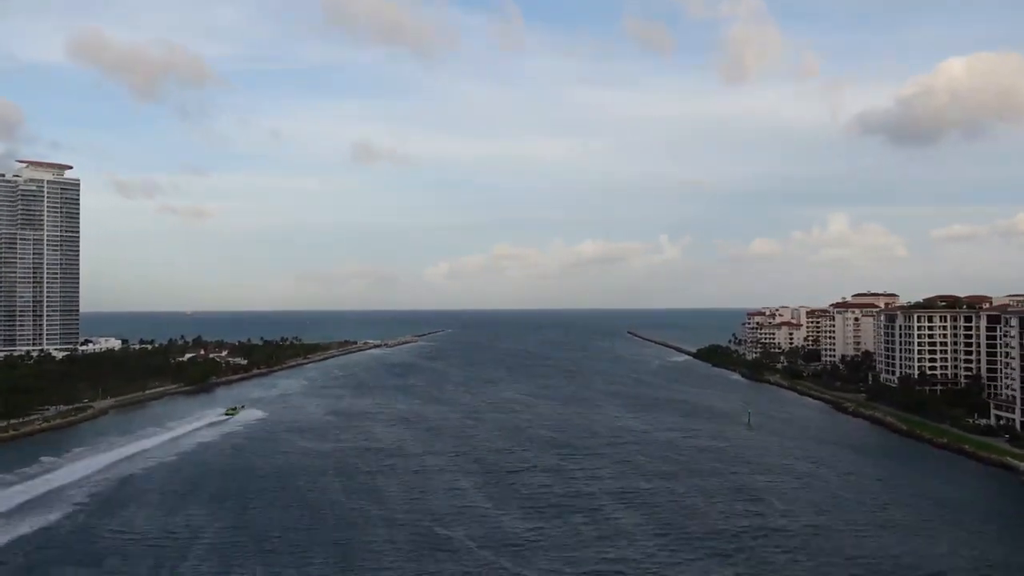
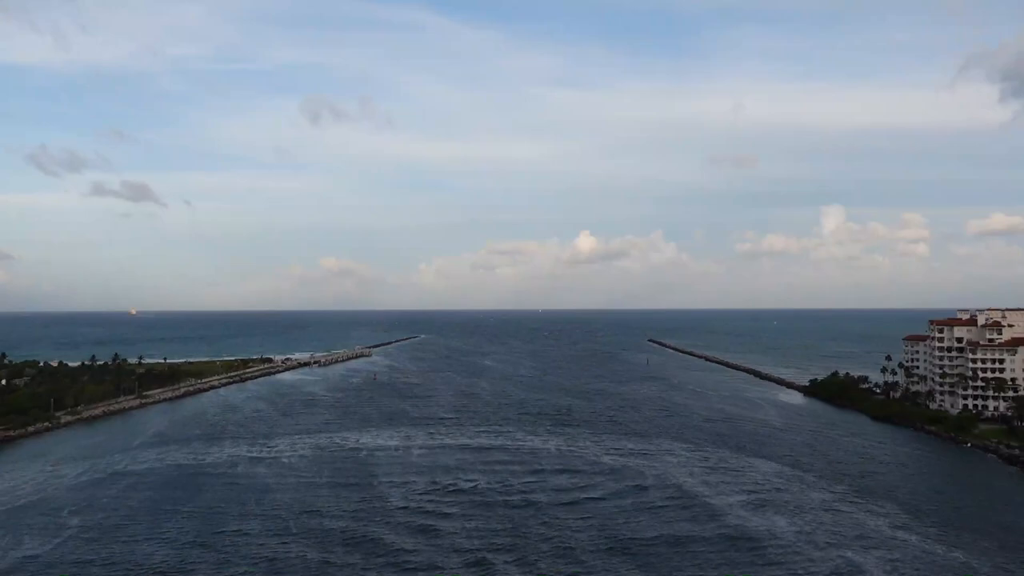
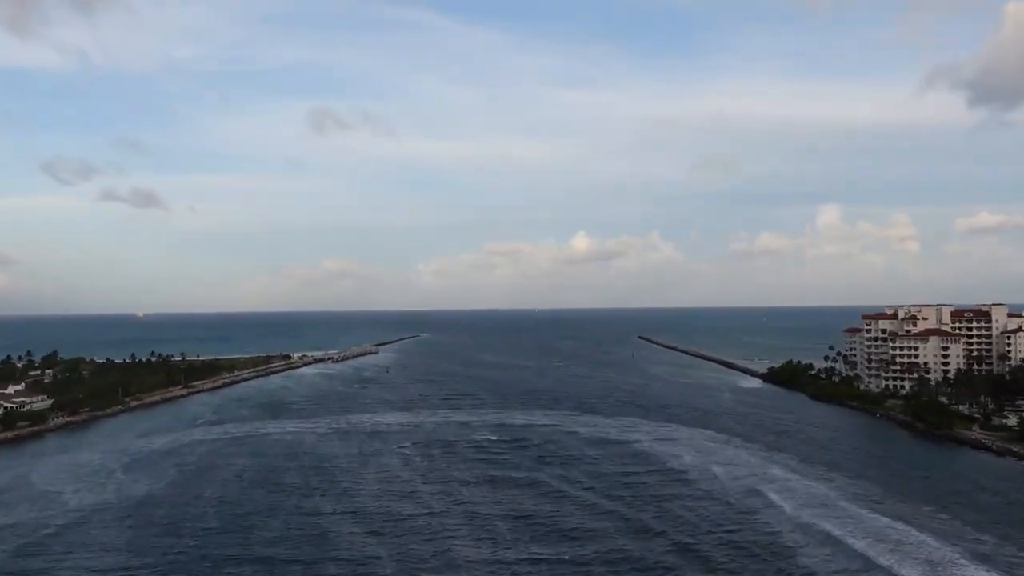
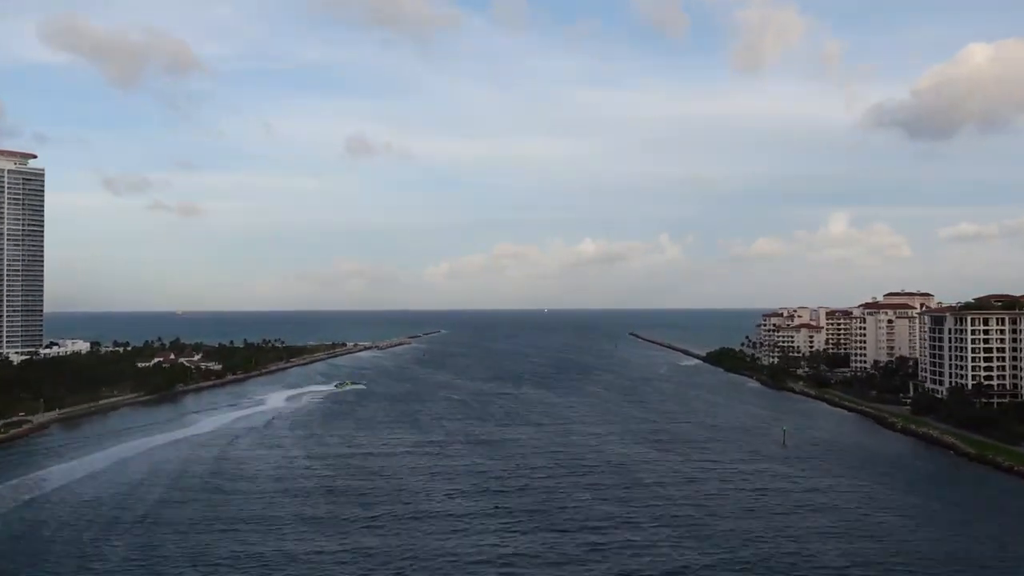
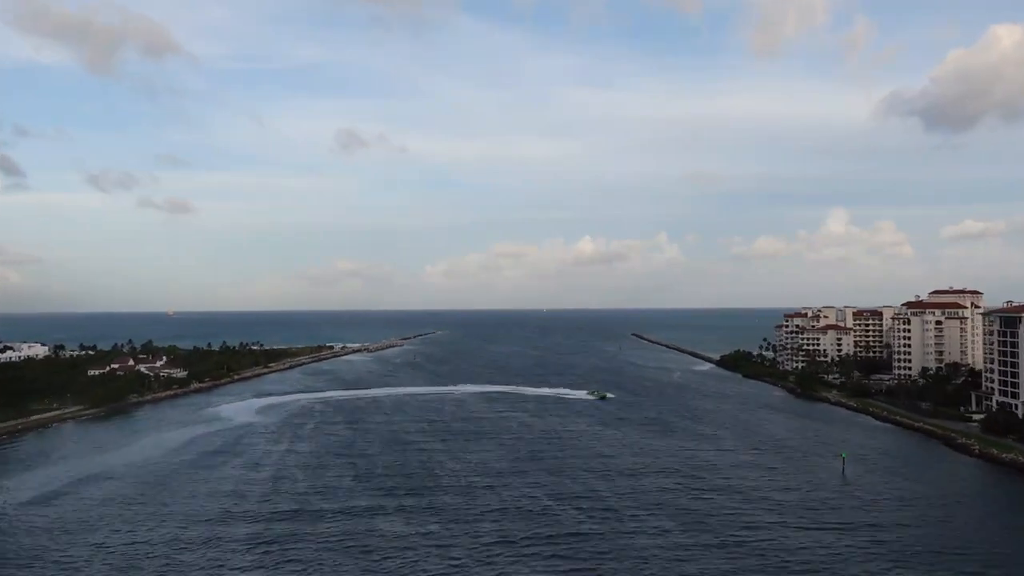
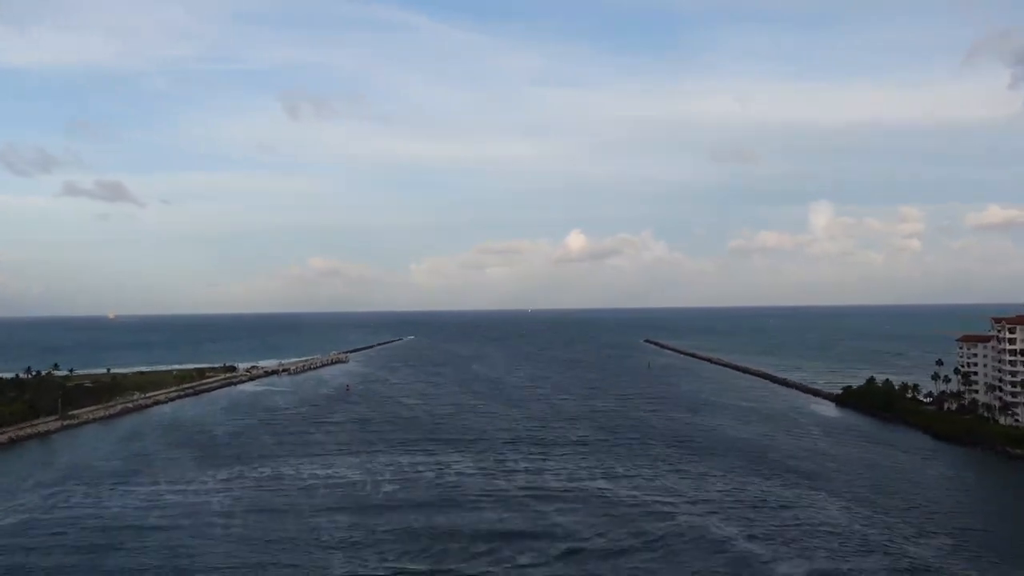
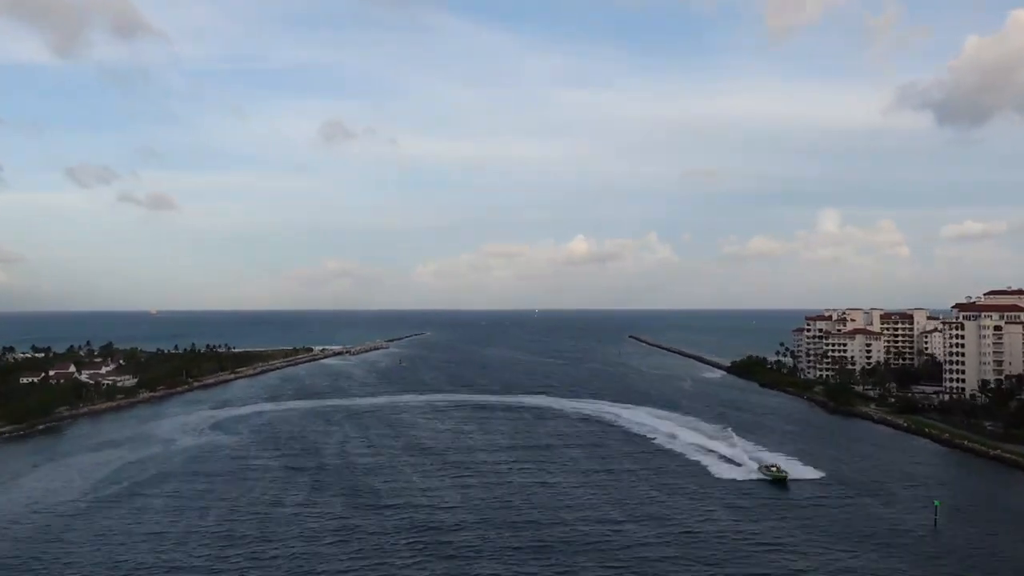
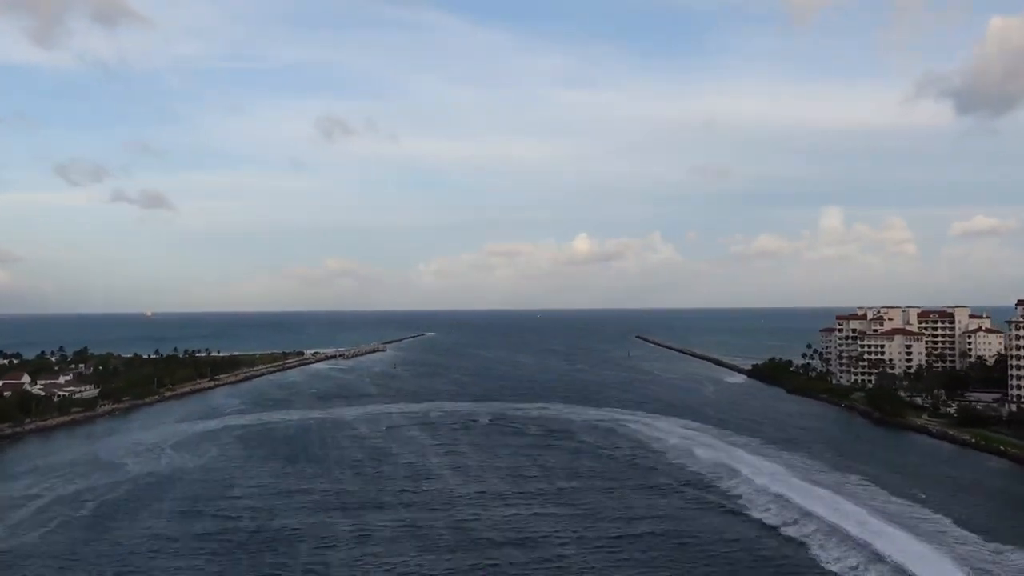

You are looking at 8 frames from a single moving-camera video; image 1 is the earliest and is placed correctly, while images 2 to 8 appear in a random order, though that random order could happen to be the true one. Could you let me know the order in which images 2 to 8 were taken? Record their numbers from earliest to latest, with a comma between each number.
4, 5, 7, 8, 3, 2, 6
